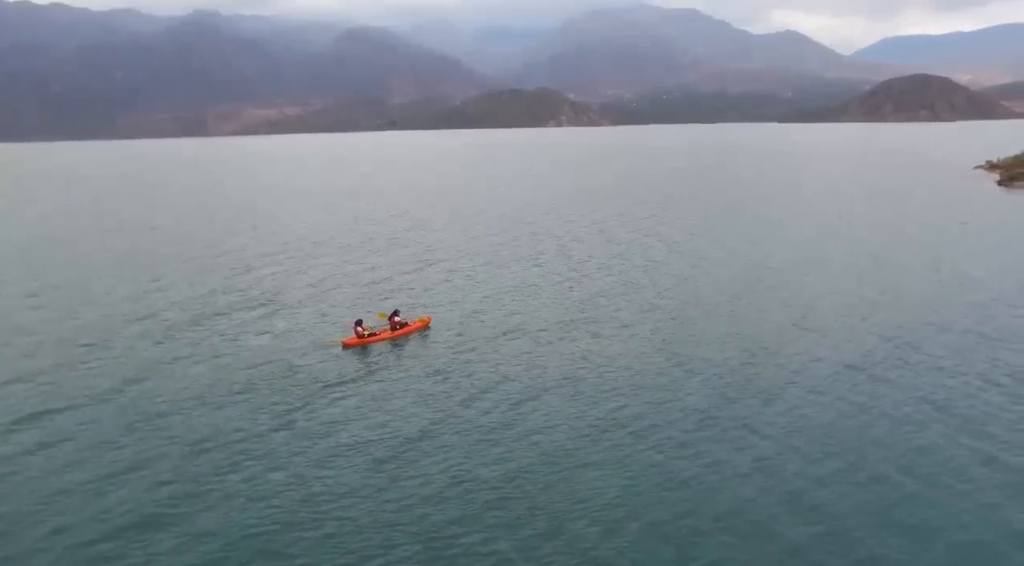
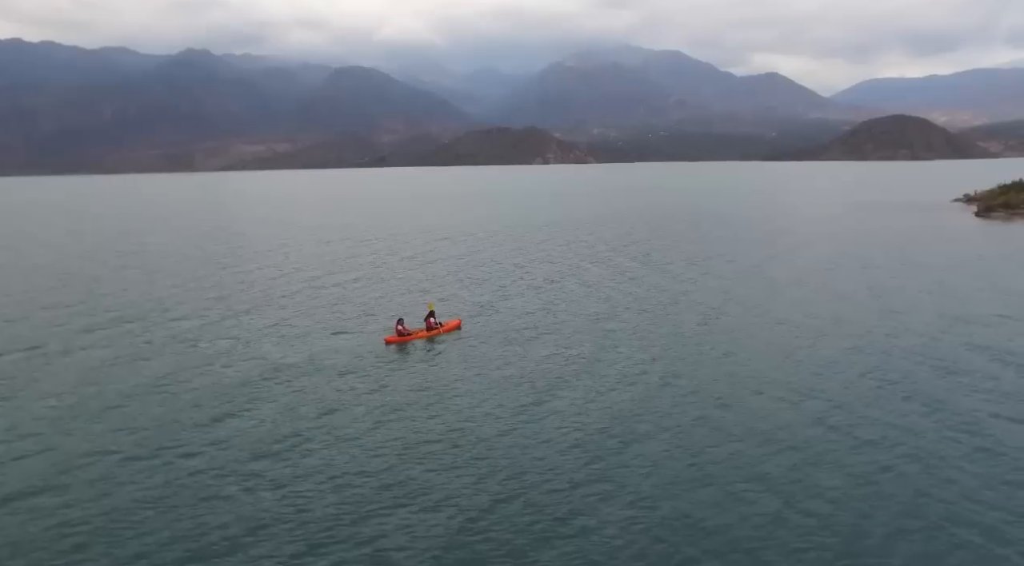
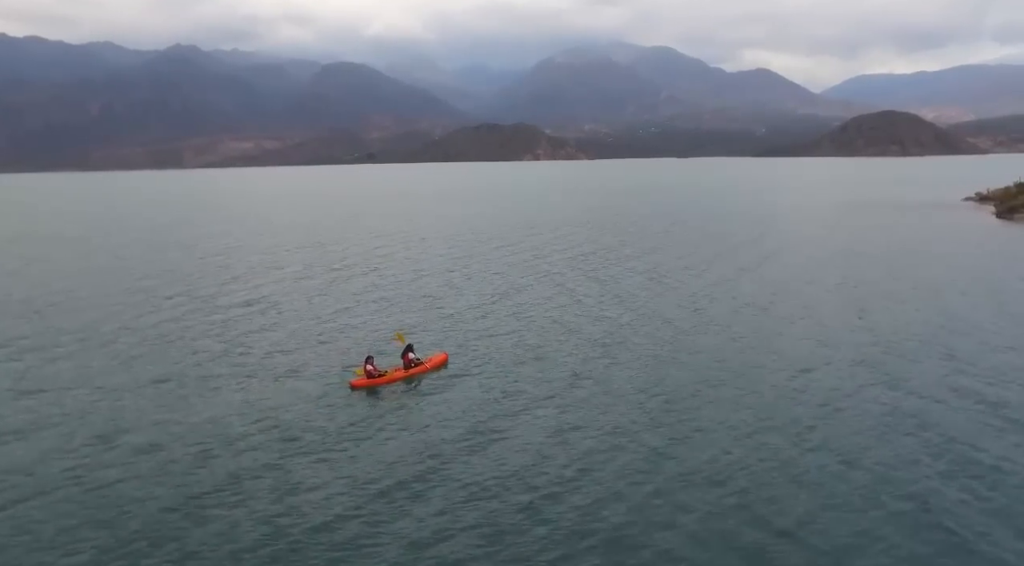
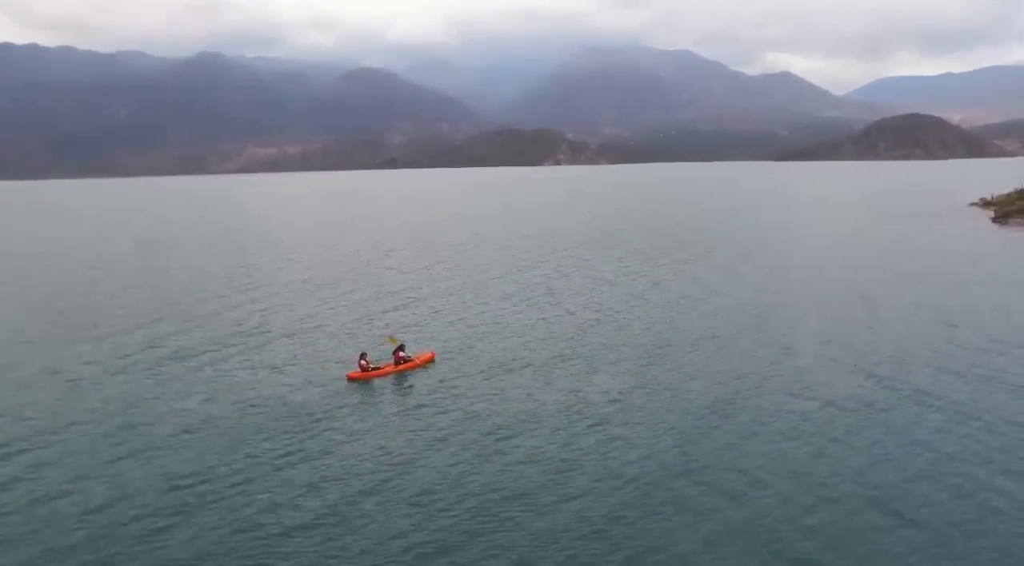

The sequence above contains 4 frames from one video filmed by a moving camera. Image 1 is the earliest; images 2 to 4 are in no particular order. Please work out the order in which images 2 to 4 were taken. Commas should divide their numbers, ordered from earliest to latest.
4, 2, 3
